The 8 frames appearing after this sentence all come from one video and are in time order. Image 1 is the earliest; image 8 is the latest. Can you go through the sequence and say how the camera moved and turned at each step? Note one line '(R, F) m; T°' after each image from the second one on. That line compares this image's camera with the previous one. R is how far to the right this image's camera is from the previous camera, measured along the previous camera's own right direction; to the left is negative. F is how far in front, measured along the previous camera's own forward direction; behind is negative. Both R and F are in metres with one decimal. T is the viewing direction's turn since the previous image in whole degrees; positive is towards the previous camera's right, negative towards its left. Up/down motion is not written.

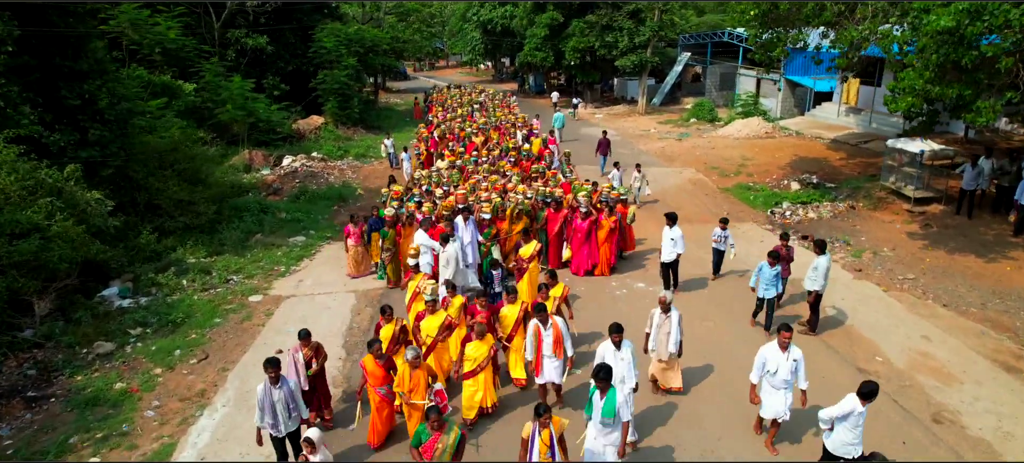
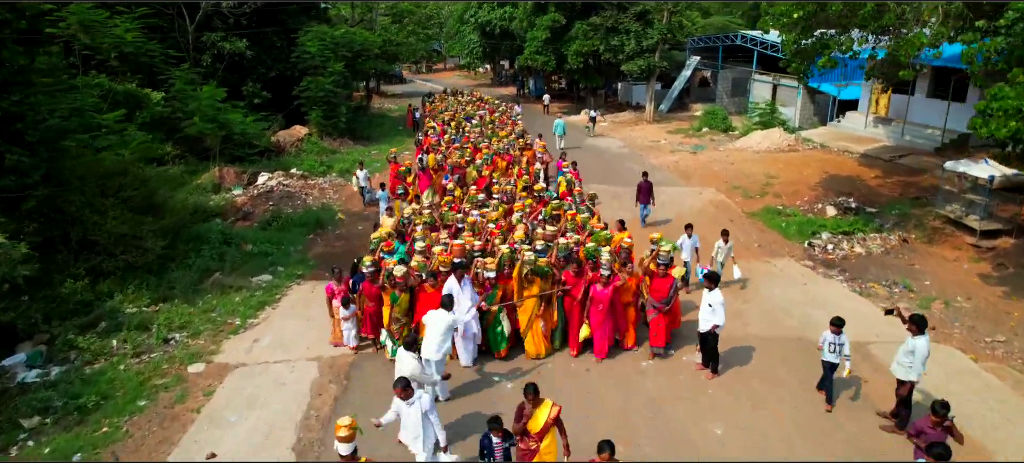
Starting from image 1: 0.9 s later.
(0.0, +1.8) m; 0°
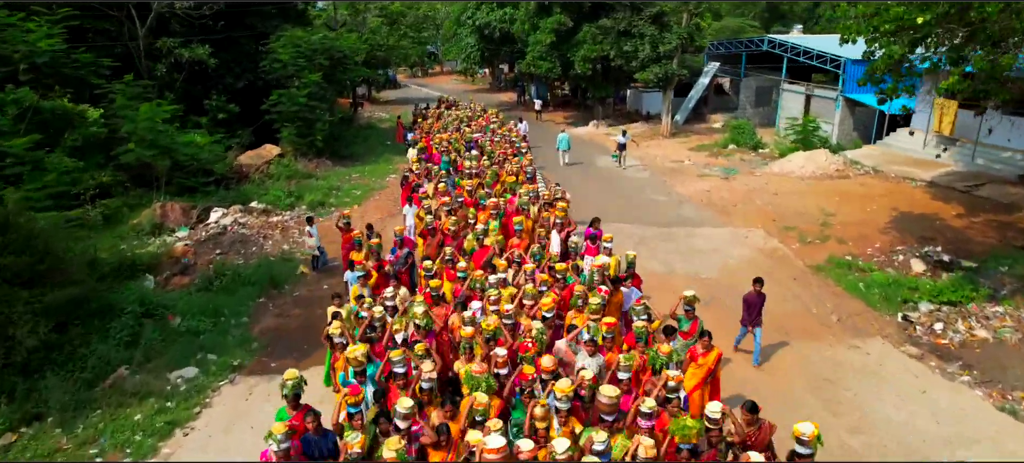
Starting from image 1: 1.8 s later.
(-0.1, +2.9) m; 0°
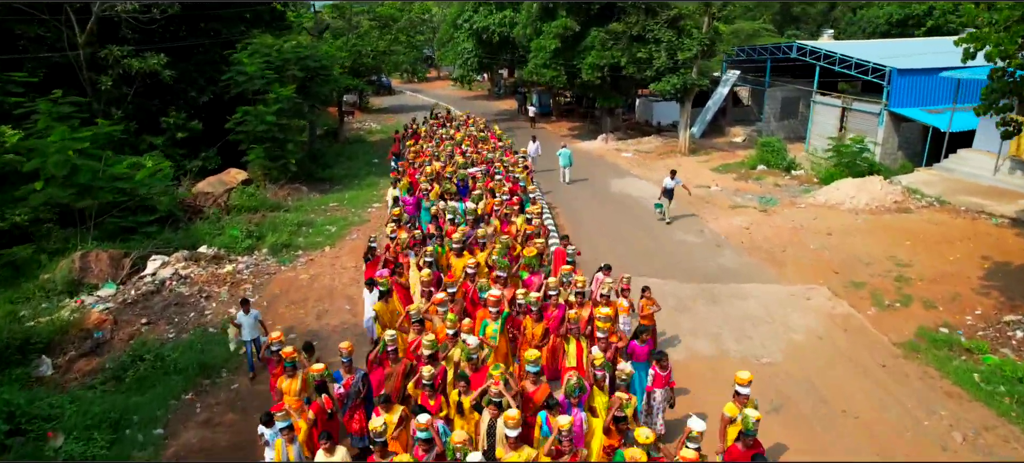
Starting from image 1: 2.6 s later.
(-0.1, +2.6) m; 0°
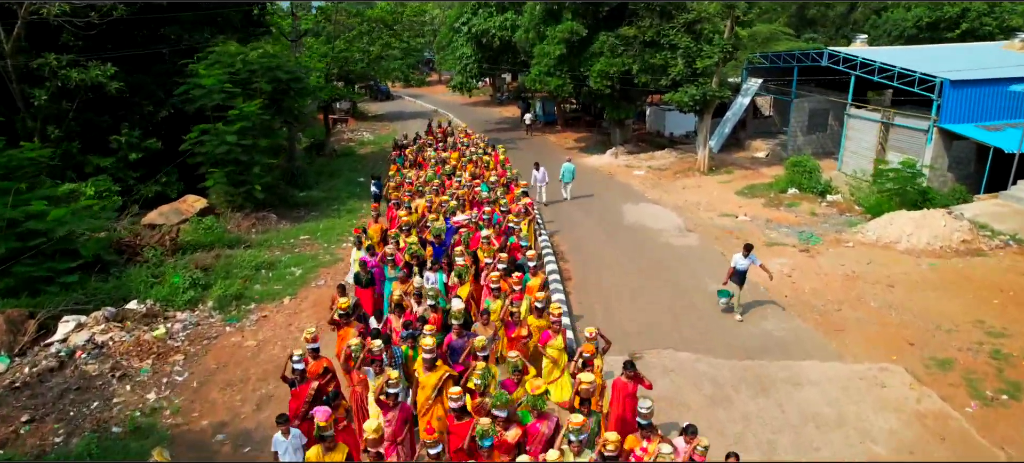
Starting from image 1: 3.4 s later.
(+0.1, +2.3) m; 0°
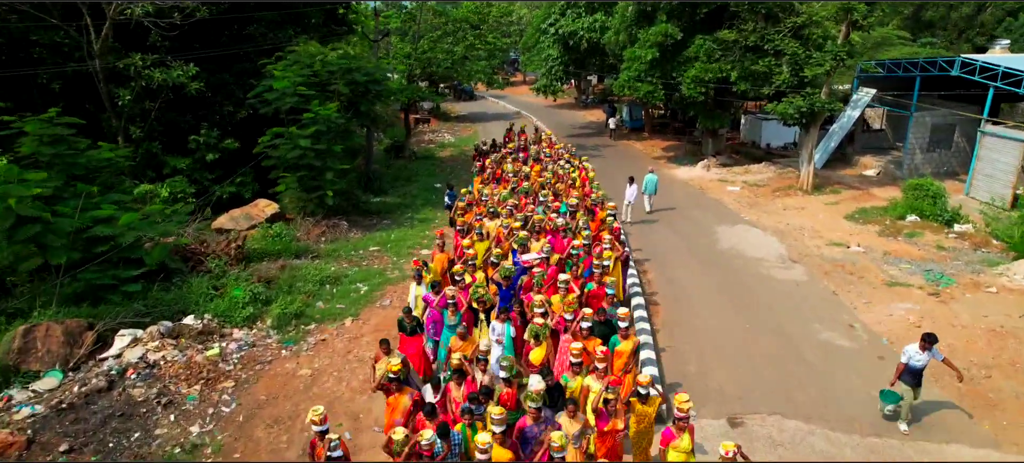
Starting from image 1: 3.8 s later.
(-0.1, +1.1) m; -7°
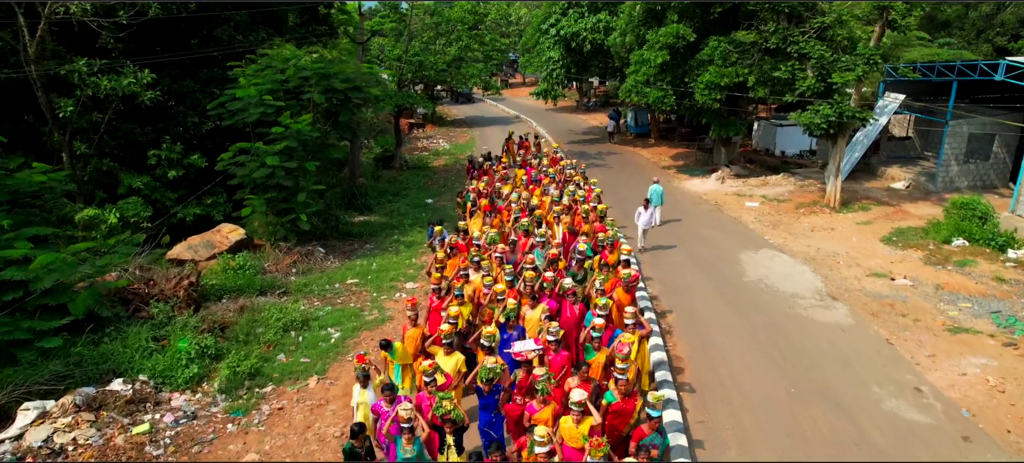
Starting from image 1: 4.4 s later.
(0.0, +1.7) m; 0°
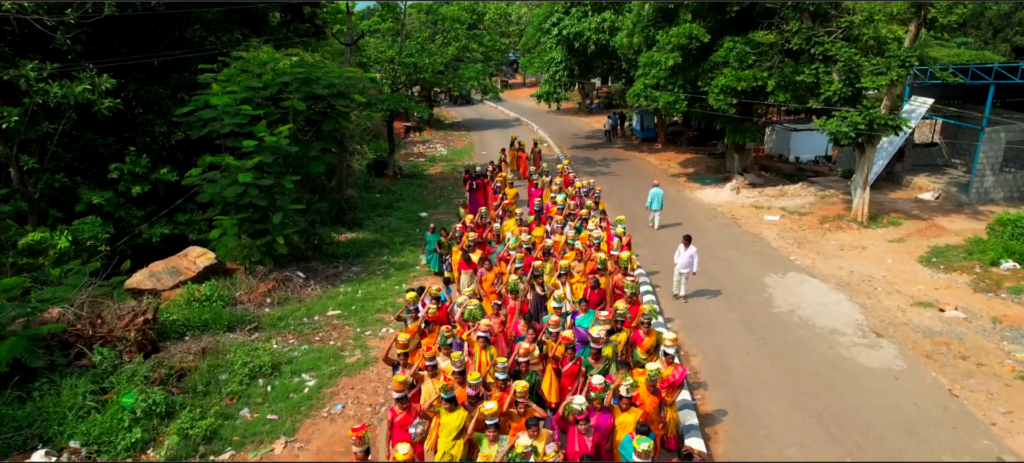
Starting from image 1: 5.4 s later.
(0.0, +1.4) m; 0°
